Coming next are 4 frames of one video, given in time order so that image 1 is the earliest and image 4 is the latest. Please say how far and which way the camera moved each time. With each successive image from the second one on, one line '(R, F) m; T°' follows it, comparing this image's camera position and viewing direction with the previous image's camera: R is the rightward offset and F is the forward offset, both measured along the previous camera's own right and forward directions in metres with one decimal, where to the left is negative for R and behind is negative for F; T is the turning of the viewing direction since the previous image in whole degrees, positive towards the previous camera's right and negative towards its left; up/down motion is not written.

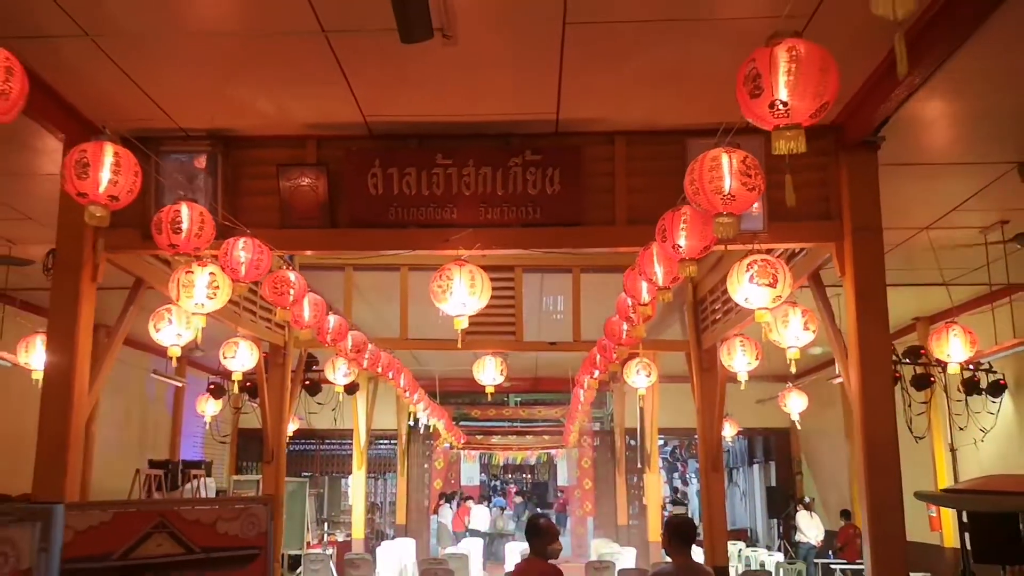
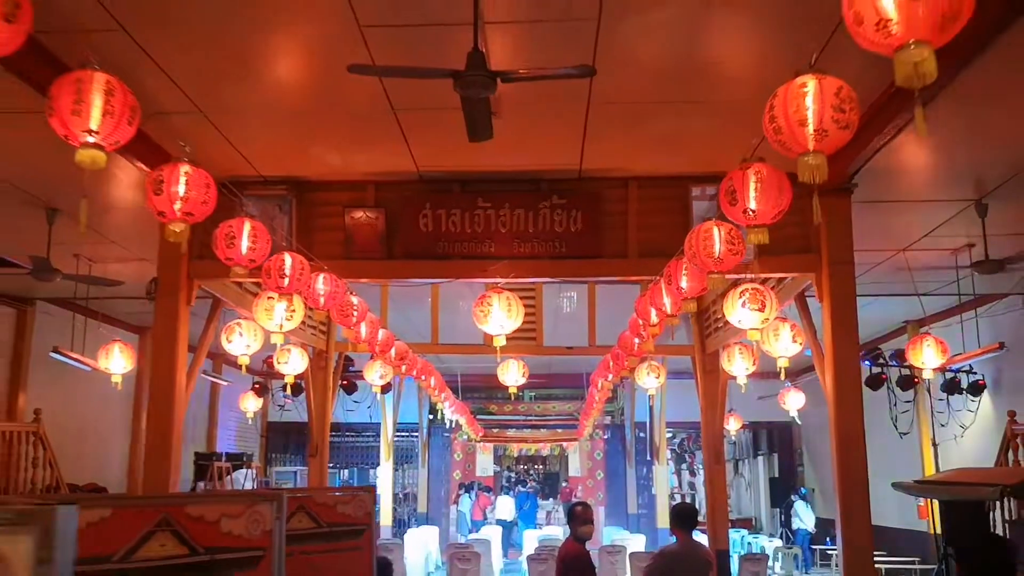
(-0.1, -0.9) m; -1°
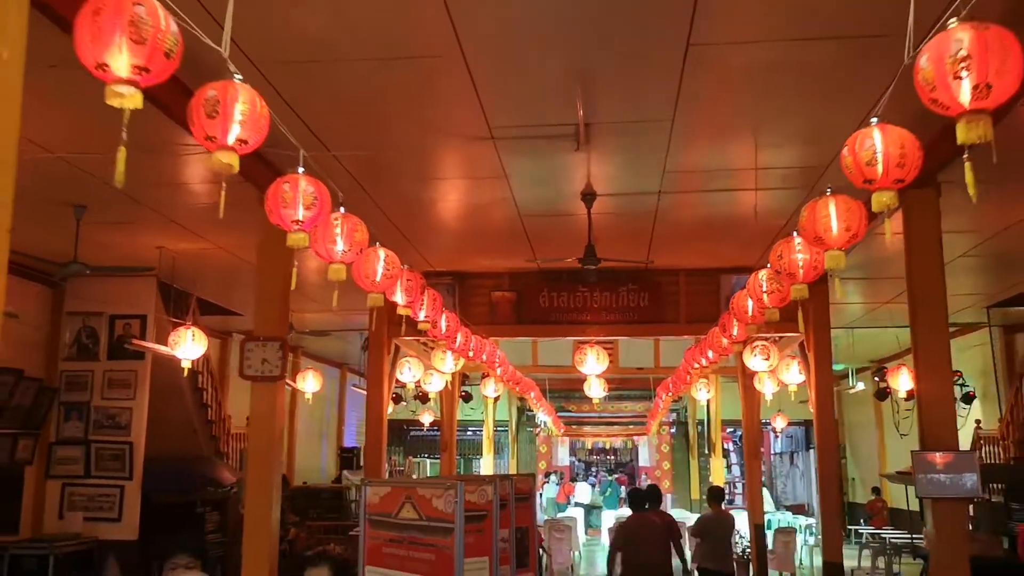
(-0.2, -3.0) m; -4°
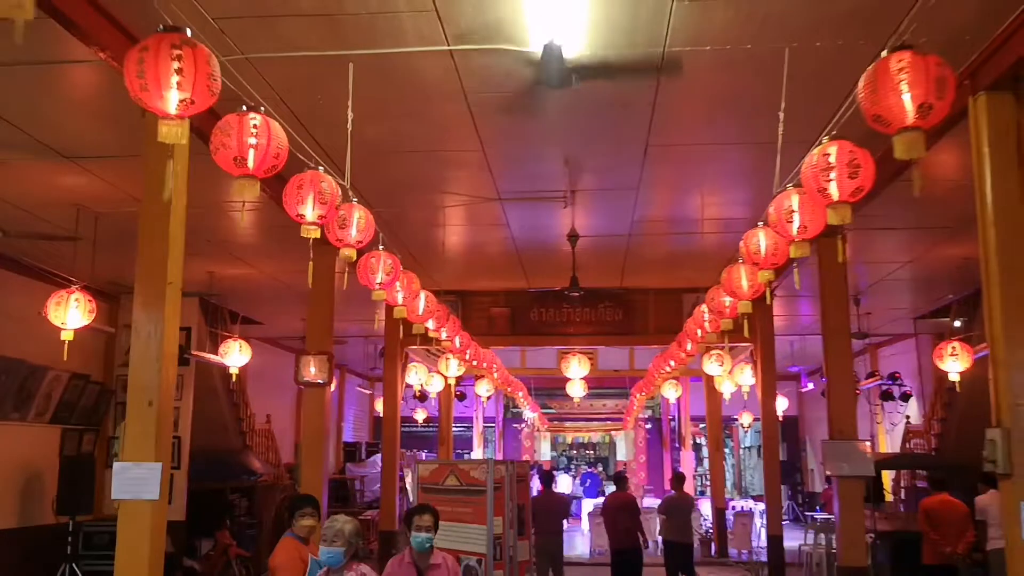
(-0.2, -1.6) m; +1°
